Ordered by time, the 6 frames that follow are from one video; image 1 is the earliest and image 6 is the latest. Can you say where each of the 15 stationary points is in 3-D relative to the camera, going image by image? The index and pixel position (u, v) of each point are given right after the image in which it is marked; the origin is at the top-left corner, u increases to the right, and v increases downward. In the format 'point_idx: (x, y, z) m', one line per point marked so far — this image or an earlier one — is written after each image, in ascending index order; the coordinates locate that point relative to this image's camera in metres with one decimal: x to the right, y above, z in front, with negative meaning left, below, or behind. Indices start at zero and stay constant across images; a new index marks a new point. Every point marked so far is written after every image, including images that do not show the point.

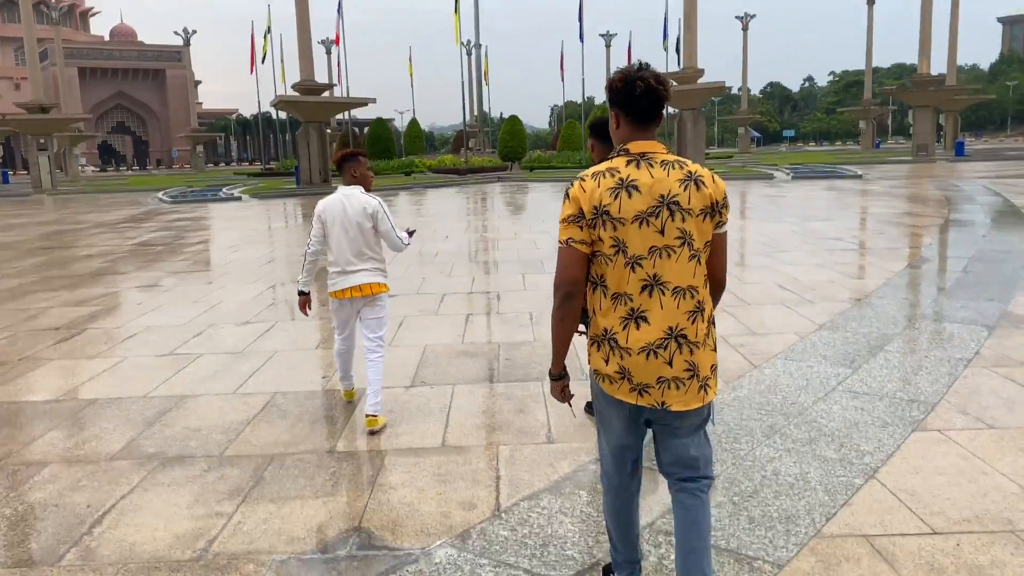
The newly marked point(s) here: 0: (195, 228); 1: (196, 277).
0: (-5.7, +1.1, +15.1) m
1: (-3.4, +0.1, +9.1) m
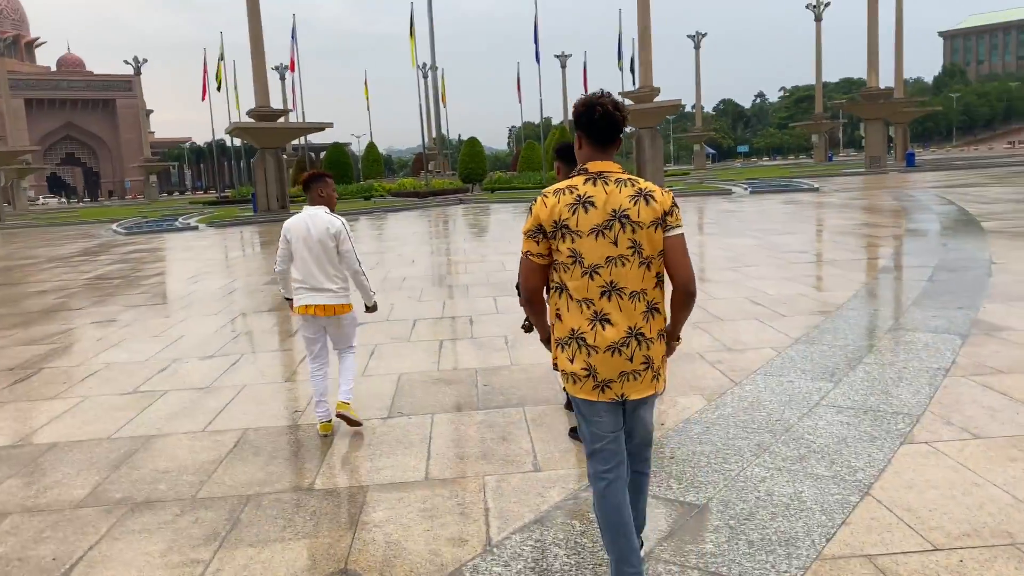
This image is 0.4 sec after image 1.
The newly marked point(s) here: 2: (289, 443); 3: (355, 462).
0: (-6.3, +0.5, +14.8) m
1: (-3.7, -0.2, +8.9) m
2: (-1.1, -0.7, +4.1) m
3: (-0.7, -0.8, +3.8) m
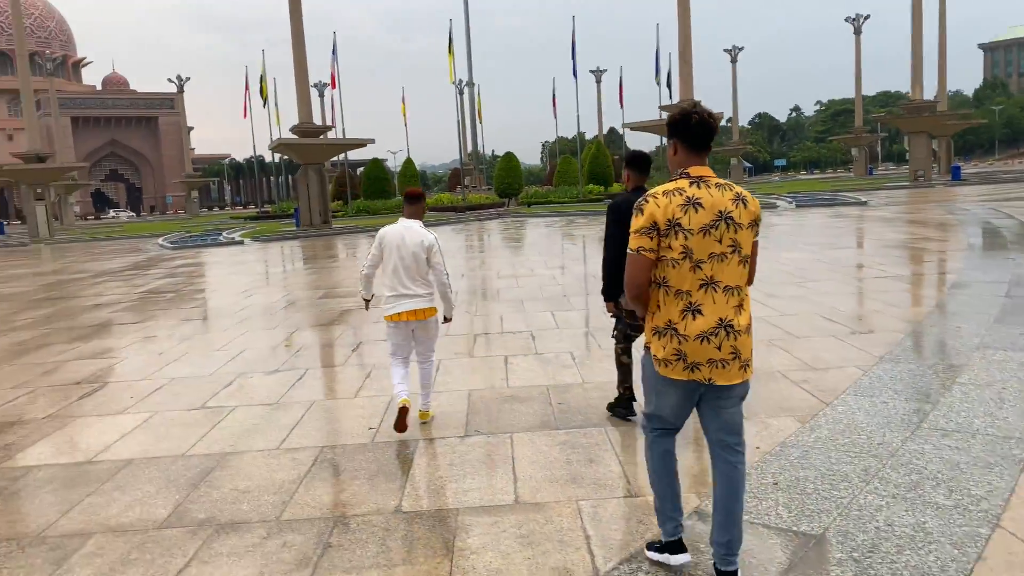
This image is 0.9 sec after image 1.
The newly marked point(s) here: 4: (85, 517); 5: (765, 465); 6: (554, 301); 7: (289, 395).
0: (-5.5, +0.2, +14.9) m
1: (-3.1, -0.4, +8.9) m
2: (-0.7, -0.8, +4.0) m
3: (-0.3, -0.8, +3.7) m
4: (-1.8, -0.9, +3.5) m
5: (+1.1, -0.7, +3.6) m
6: (+0.5, -0.1, +8.9) m
7: (-1.4, -0.7, +5.4) m
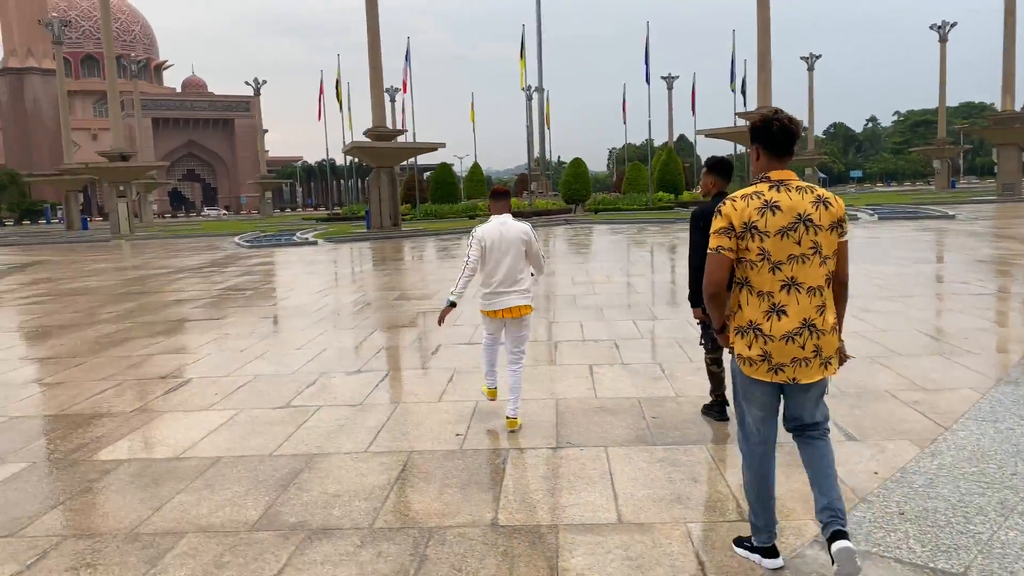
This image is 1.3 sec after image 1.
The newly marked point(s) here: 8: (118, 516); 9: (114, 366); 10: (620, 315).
0: (-4.2, +0.3, +15.1) m
1: (-2.3, -0.3, +8.9) m
2: (-0.2, -0.8, +3.8) m
3: (+0.1, -0.9, +3.5) m
4: (-1.4, -0.9, +3.4) m
5: (+1.5, -0.8, +3.3) m
6: (+1.3, -0.2, +8.7) m
7: (-0.9, -0.7, +5.3) m
8: (-1.6, -0.9, +3.5) m
9: (-3.1, -0.6, +6.7) m
10: (+1.0, -0.3, +8.3) m
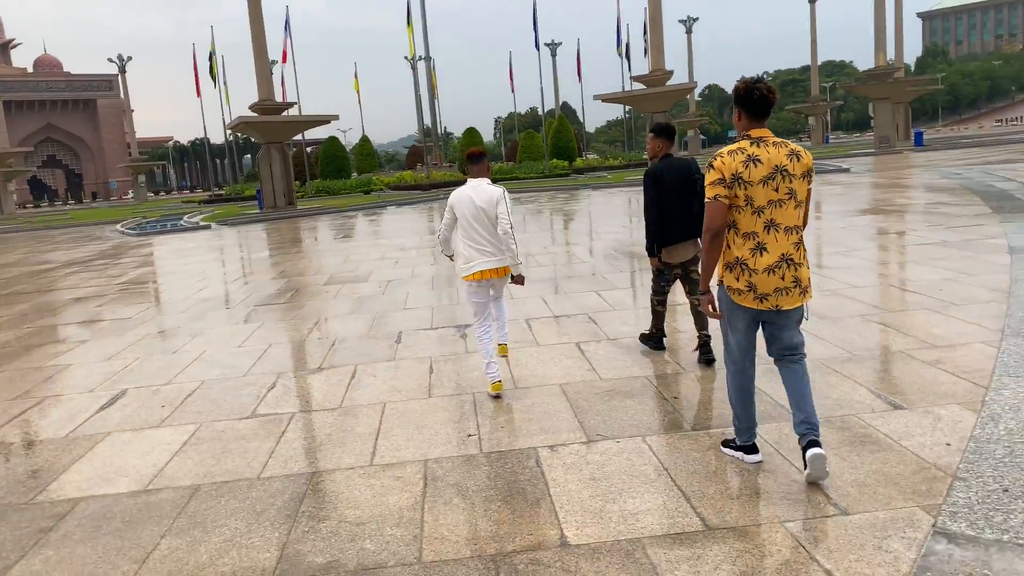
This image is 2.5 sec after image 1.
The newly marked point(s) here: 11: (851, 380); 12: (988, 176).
0: (-5.5, +0.4, +14.0) m
1: (-2.8, -0.3, +8.1) m
2: (-0.1, -0.8, +3.4) m
3: (+0.3, -0.8, +3.1) m
4: (-1.1, -0.9, +2.8) m
5: (+1.7, -0.6, +3.1) m
6: (+0.7, +0.1, +8.3) m
7: (-0.9, -0.6, +4.7) m
8: (-1.4, -1.0, +2.8) m
9: (-3.3, -0.6, +5.8) m
10: (+0.6, 0.0, +7.9) m
11: (+1.7, -0.5, +4.2) m
12: (+9.3, +2.1, +16.6) m
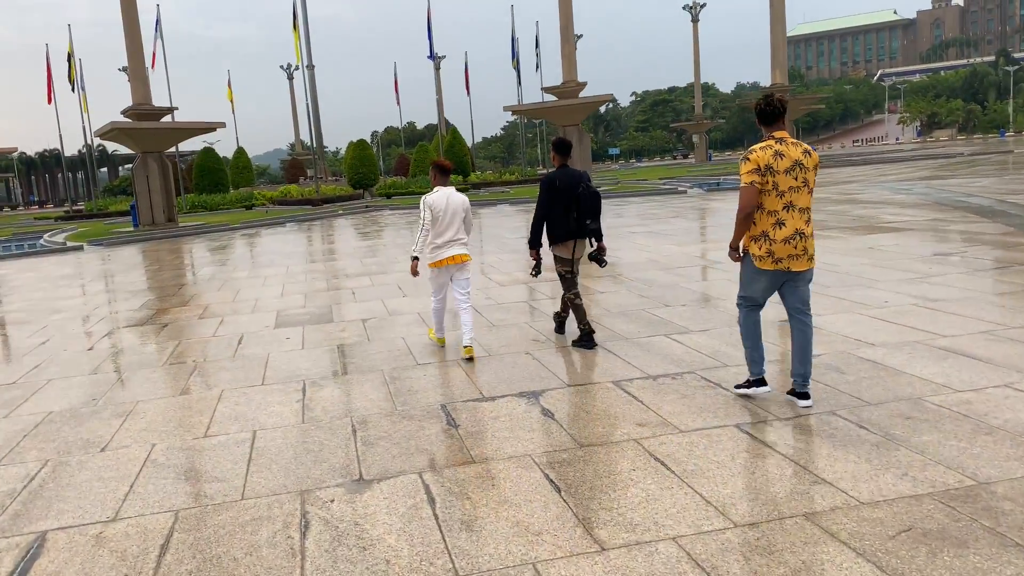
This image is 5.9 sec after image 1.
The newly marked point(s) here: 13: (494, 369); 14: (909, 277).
0: (-6.1, -0.1, +11.3) m
1: (-2.6, -0.6, +5.9) m
2: (+0.8, -1.0, +1.6) m
3: (+1.3, -1.0, +1.4) m
4: (-0.1, -1.2, +0.9) m
5: (+2.6, -0.8, +1.6) m
6: (+0.9, -0.2, +6.6) m
7: (-0.2, -0.9, +2.8) m
8: (-0.4, -1.2, +0.9) m
9: (-2.7, -1.0, +3.6) m
10: (+0.8, -0.3, +6.2) m
11: (+2.4, -0.7, +2.7) m
12: (+8.1, +1.8, +16.2) m
13: (-0.1, -0.5, +5.2) m
14: (+3.4, +0.1, +7.3) m
